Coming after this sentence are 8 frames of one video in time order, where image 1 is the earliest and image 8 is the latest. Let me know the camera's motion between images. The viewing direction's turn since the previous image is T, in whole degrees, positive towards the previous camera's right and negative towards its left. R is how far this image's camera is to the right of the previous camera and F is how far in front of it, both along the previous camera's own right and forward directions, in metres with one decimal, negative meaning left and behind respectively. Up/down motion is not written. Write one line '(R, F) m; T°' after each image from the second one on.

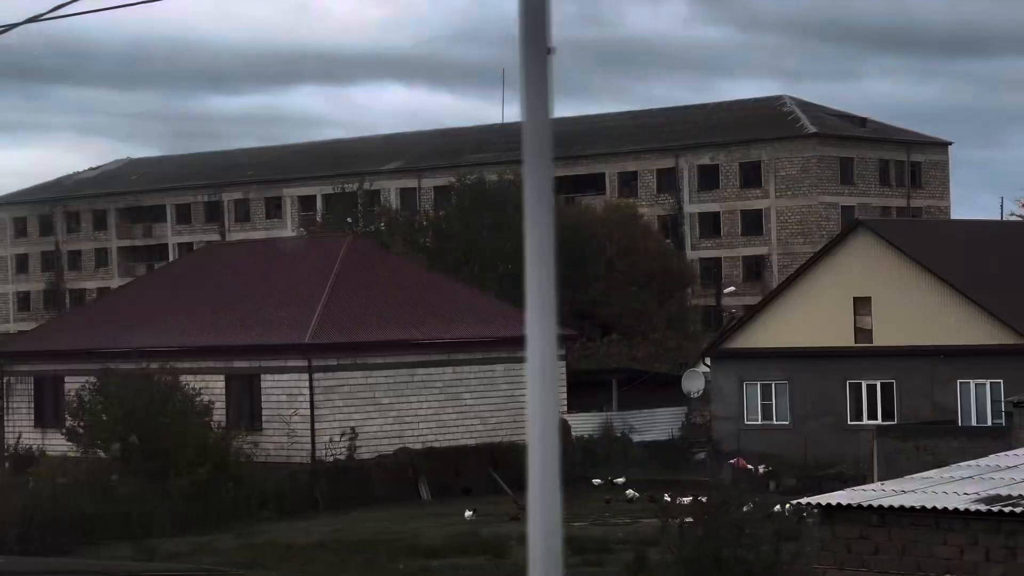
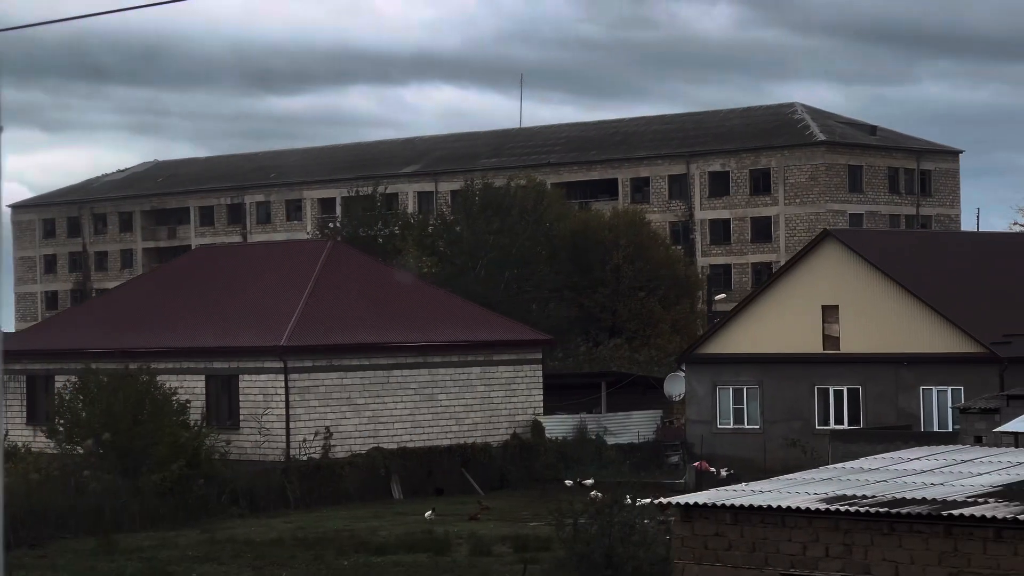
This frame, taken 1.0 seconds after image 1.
(+1.0, -0.8) m; -1°
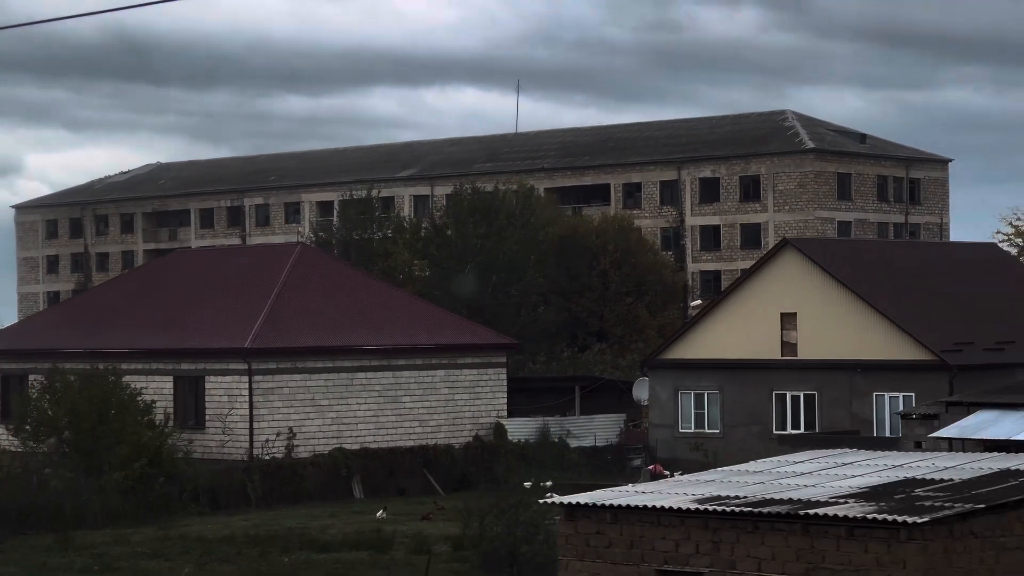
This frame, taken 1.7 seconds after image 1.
(+0.8, -0.7) m; 0°
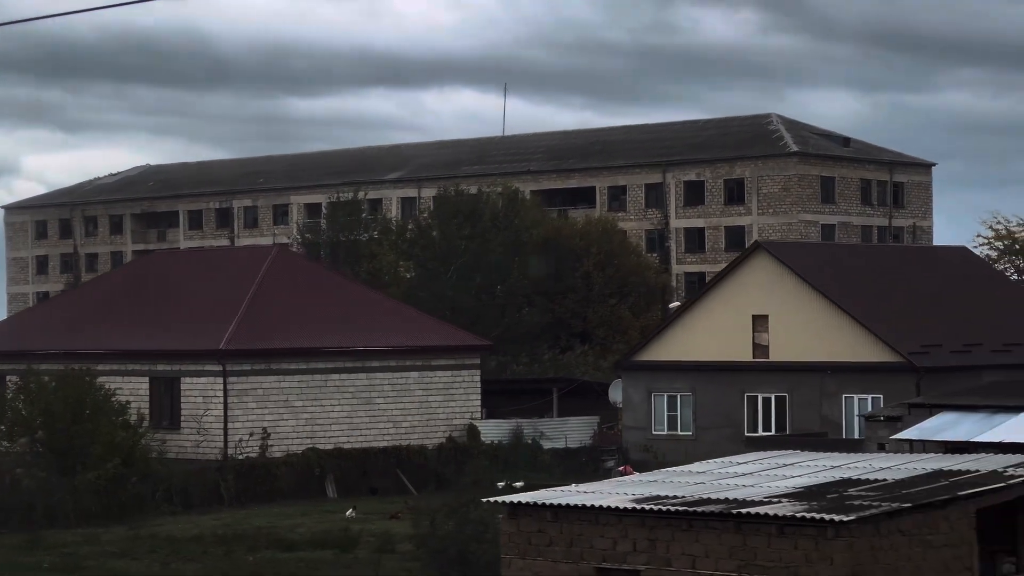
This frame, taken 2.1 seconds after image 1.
(+0.3, -0.3) m; 0°
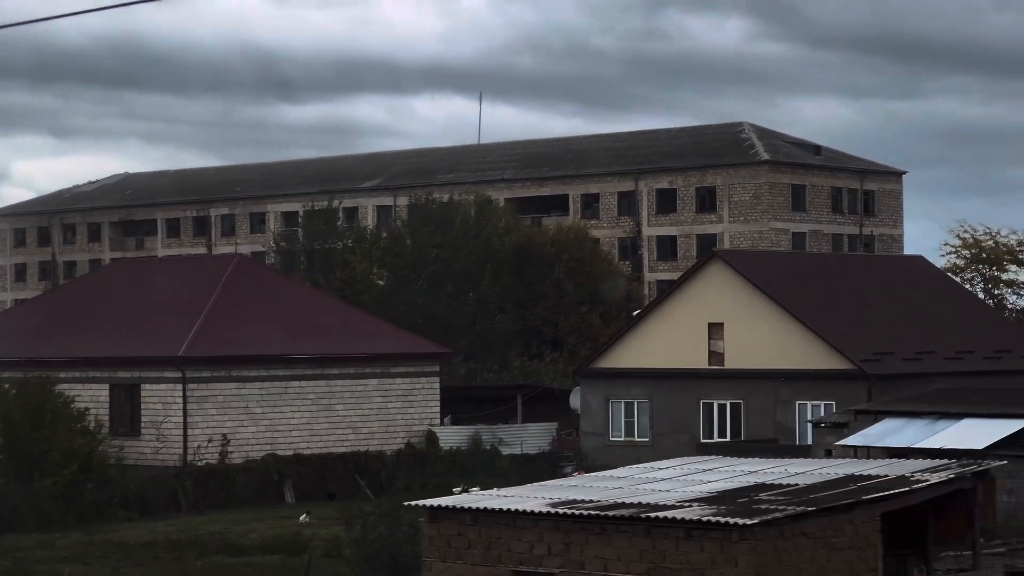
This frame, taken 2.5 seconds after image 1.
(+0.4, -0.4) m; 0°
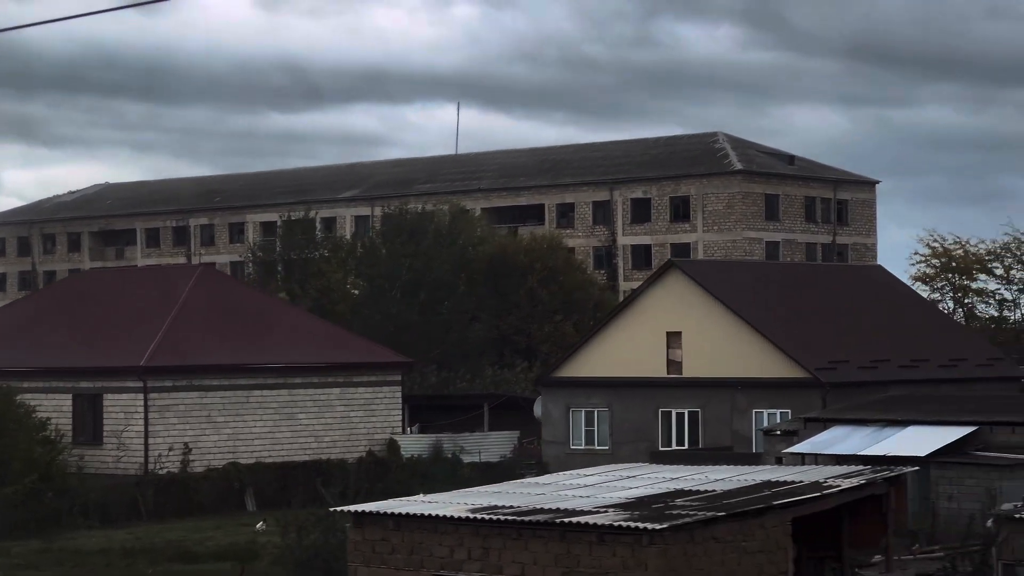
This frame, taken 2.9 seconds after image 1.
(+0.5, -0.4) m; 0°
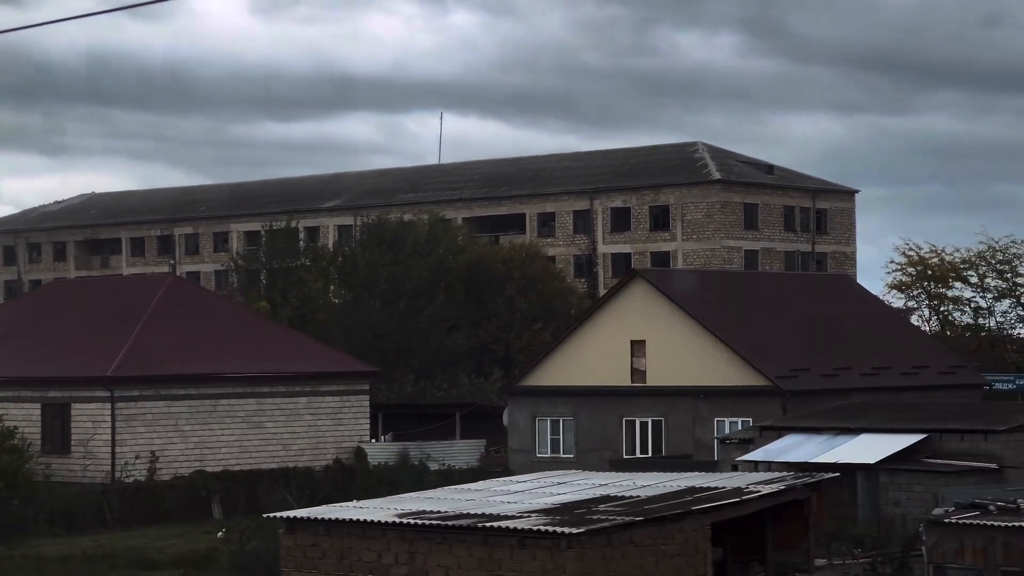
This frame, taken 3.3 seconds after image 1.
(+0.5, -0.4) m; 0°
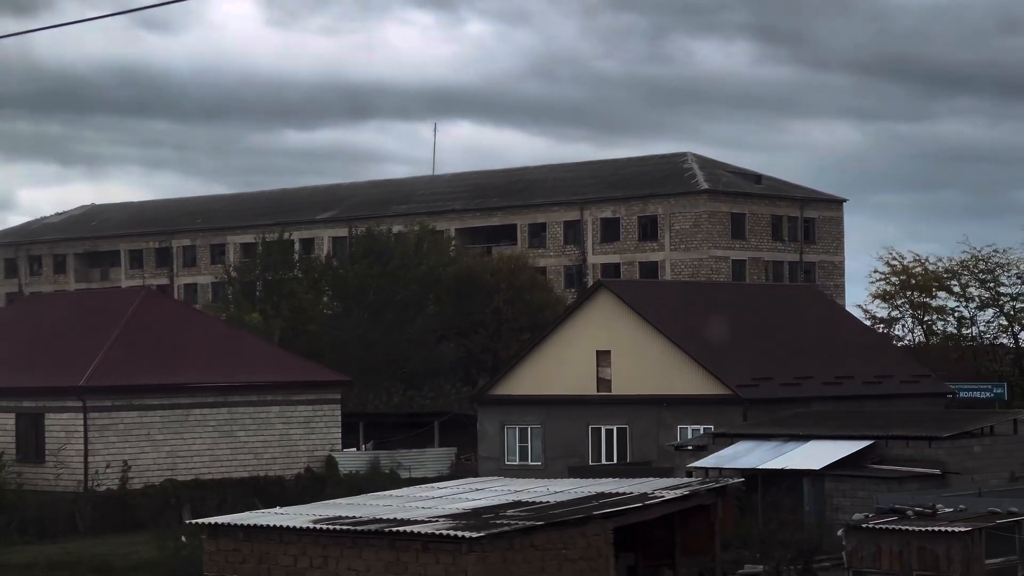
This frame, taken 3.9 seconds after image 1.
(+0.7, -0.6) m; 0°
